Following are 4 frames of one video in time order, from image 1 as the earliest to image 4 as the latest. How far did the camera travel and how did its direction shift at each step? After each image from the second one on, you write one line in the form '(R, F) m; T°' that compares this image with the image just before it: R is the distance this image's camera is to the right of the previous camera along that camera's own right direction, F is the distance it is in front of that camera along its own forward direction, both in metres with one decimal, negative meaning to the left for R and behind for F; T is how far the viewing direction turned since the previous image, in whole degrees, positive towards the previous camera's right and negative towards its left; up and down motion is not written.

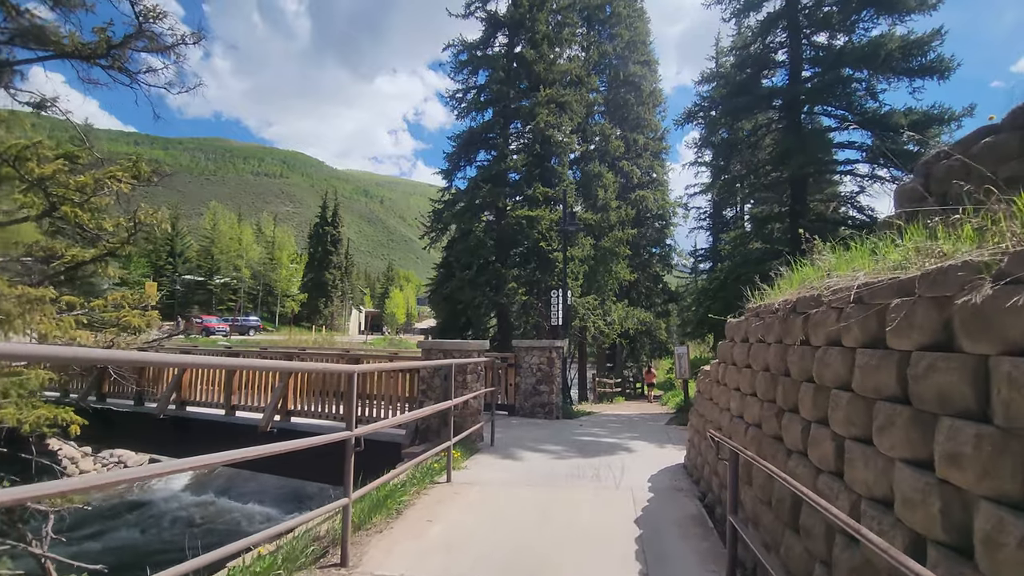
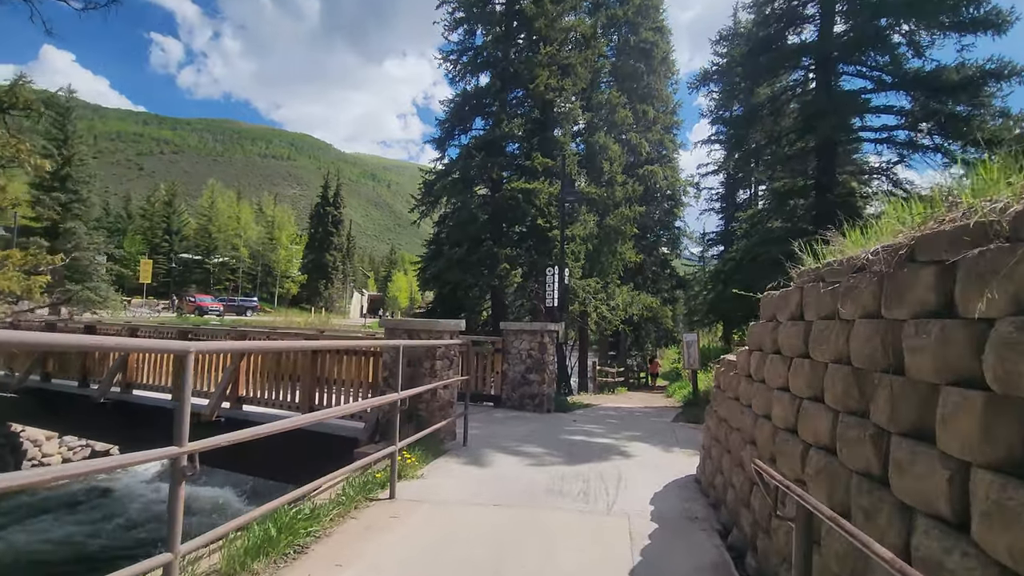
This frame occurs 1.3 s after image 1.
(+0.3, +1.2) m; -1°
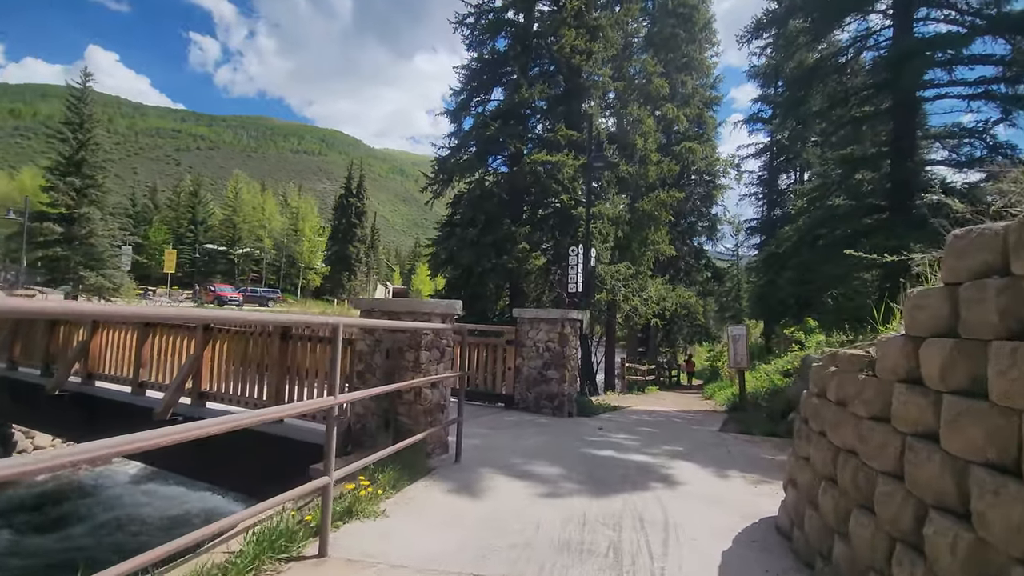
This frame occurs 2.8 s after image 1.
(+0.1, +1.4) m; -3°
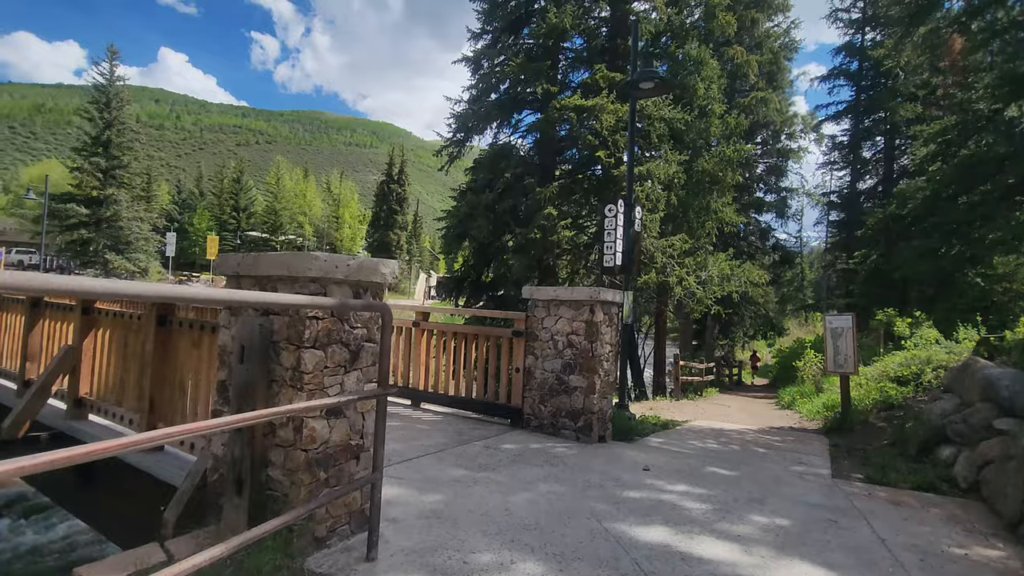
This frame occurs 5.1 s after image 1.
(+0.4, +2.3) m; -5°
